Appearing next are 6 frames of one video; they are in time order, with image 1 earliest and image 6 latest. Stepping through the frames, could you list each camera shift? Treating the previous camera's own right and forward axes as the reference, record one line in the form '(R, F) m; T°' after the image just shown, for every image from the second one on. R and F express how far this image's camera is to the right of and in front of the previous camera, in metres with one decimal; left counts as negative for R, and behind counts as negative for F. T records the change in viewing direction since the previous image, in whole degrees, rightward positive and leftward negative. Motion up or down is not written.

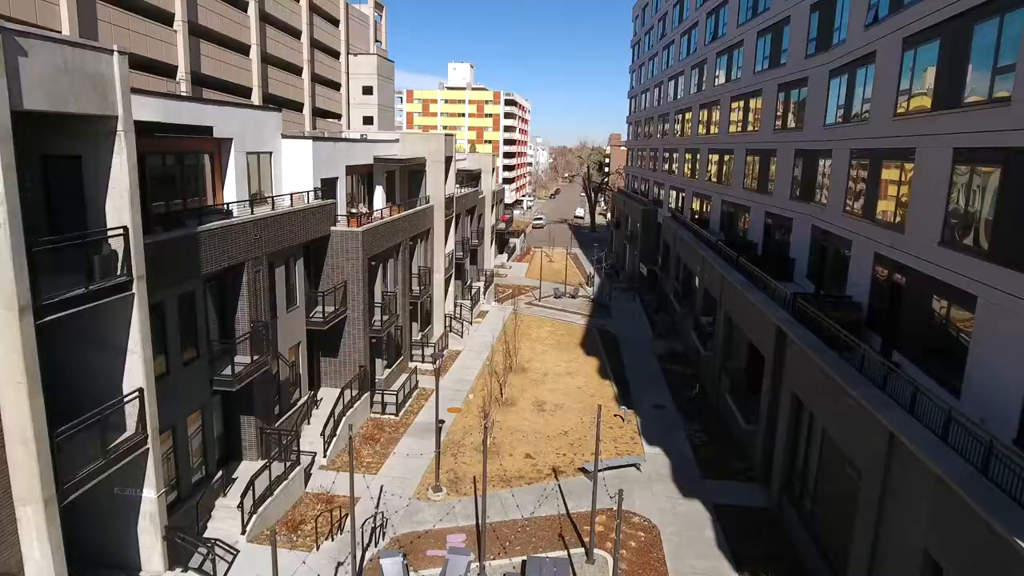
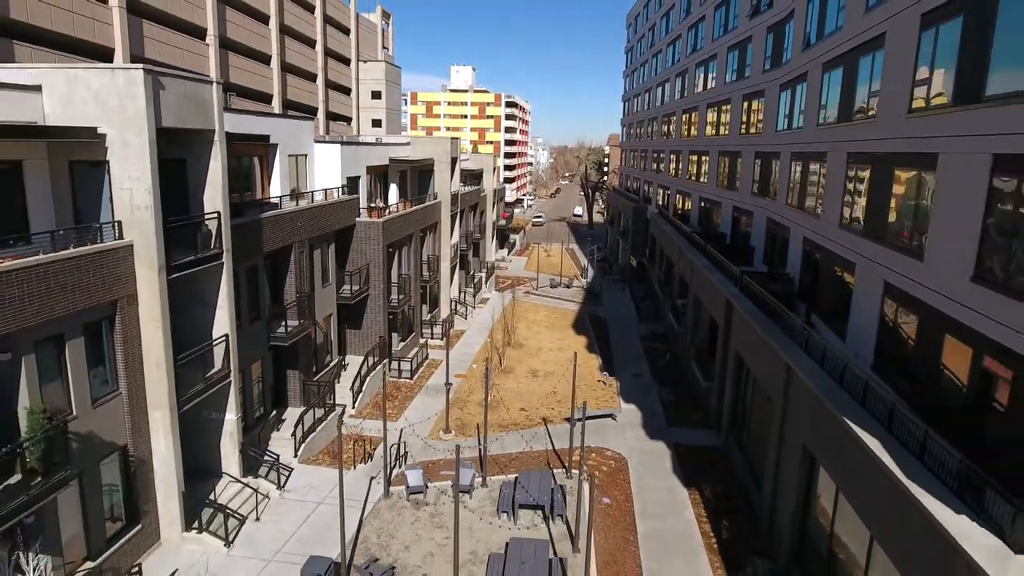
(+0.2, -3.9) m; 0°
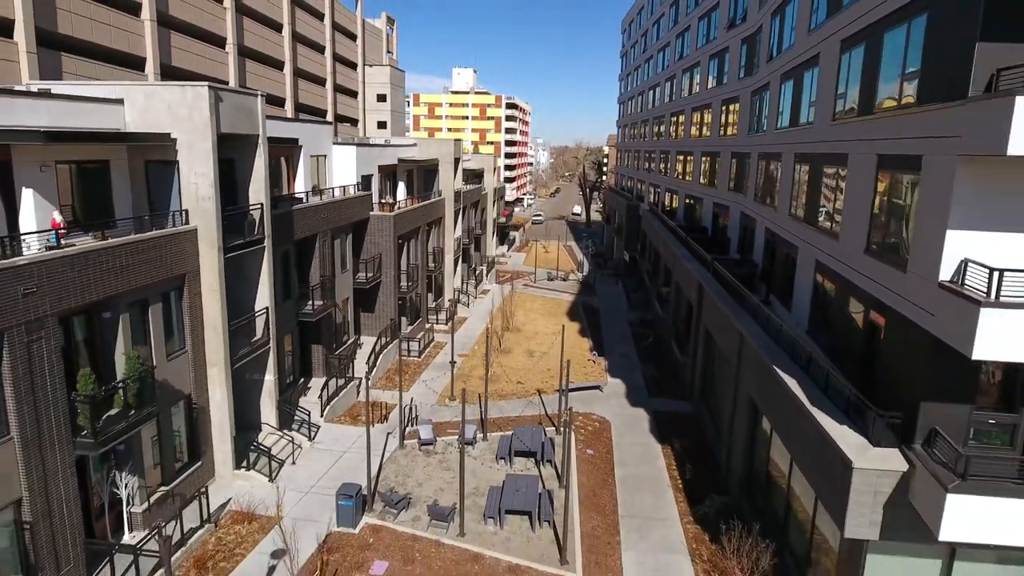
(+0.1, -2.9) m; 0°
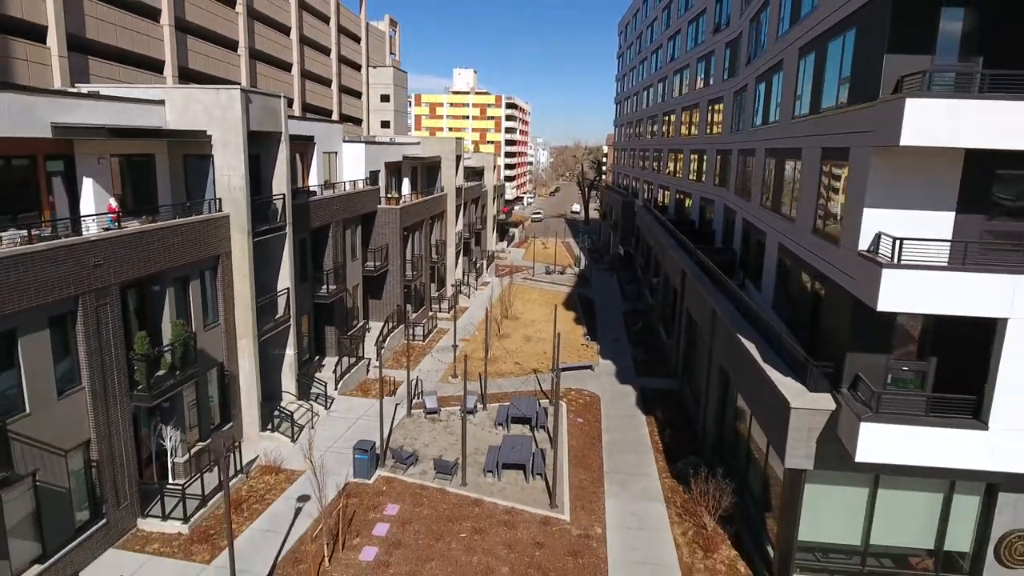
(+0.1, -2.1) m; 0°
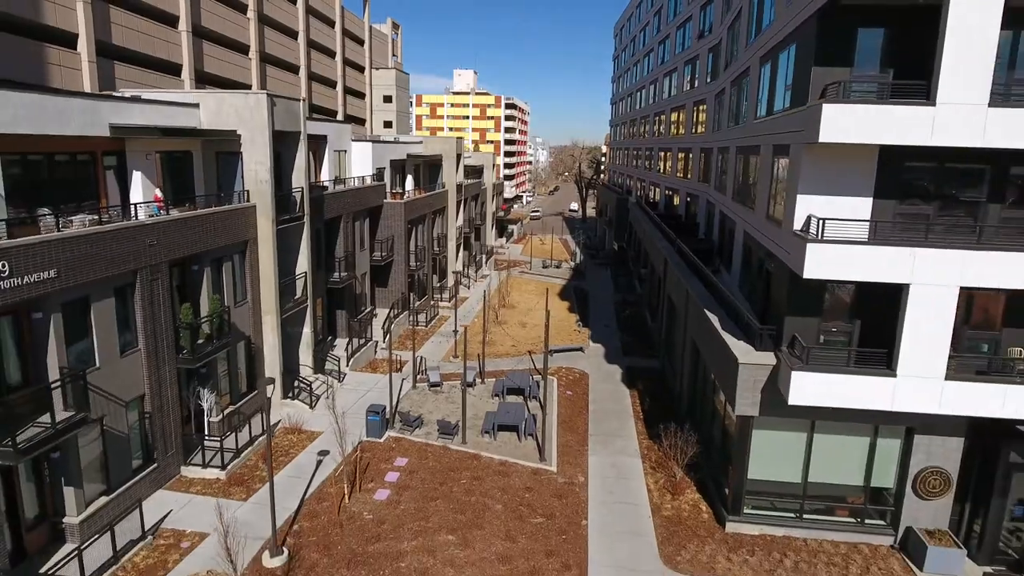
(+0.2, -2.3) m; 0°
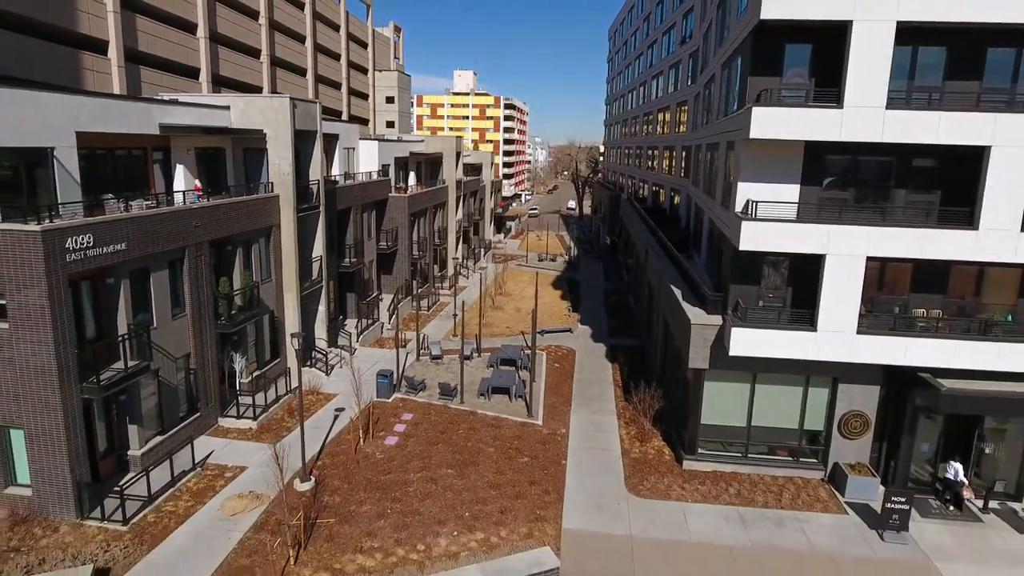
(+0.3, -2.9) m; 0°
